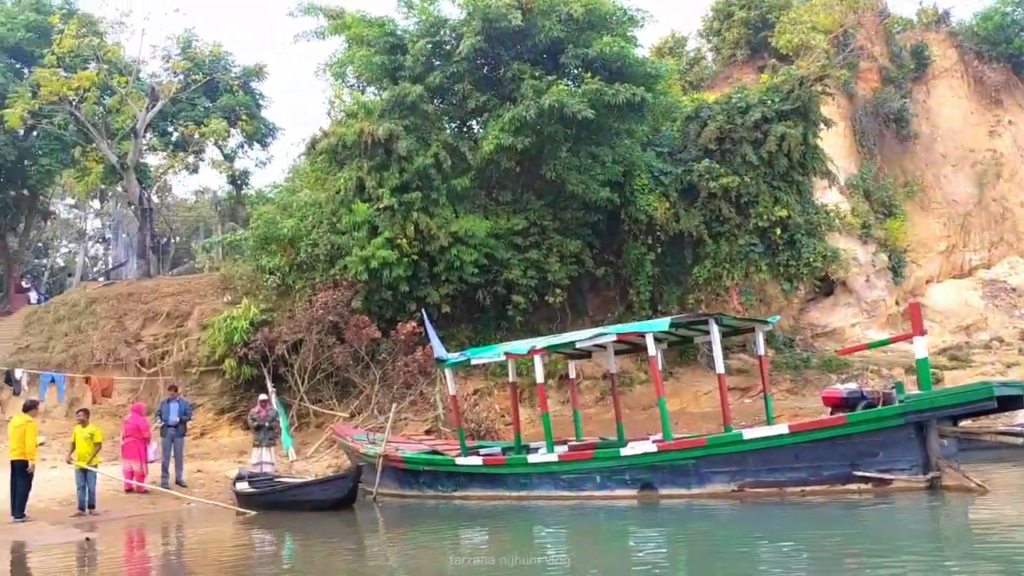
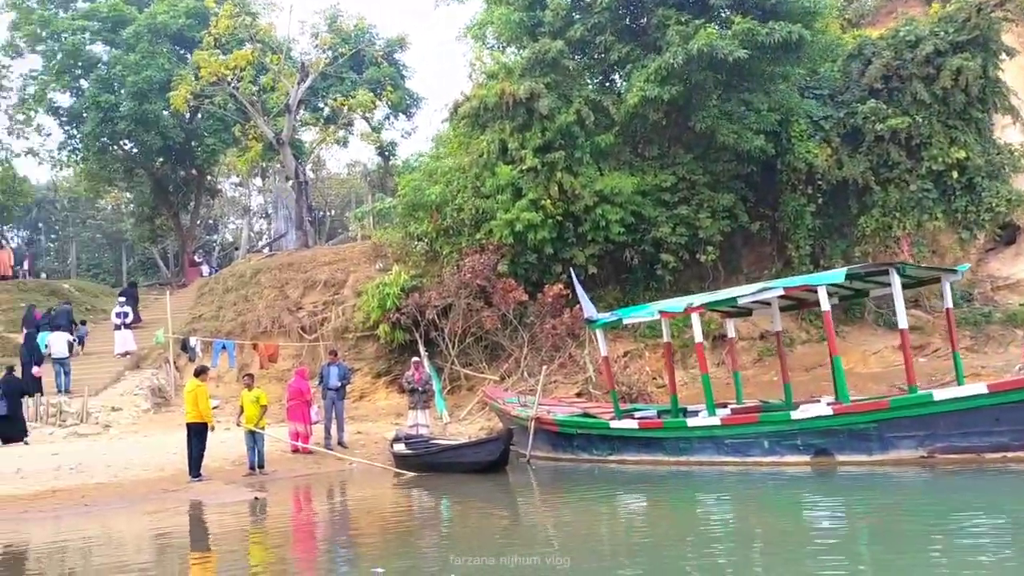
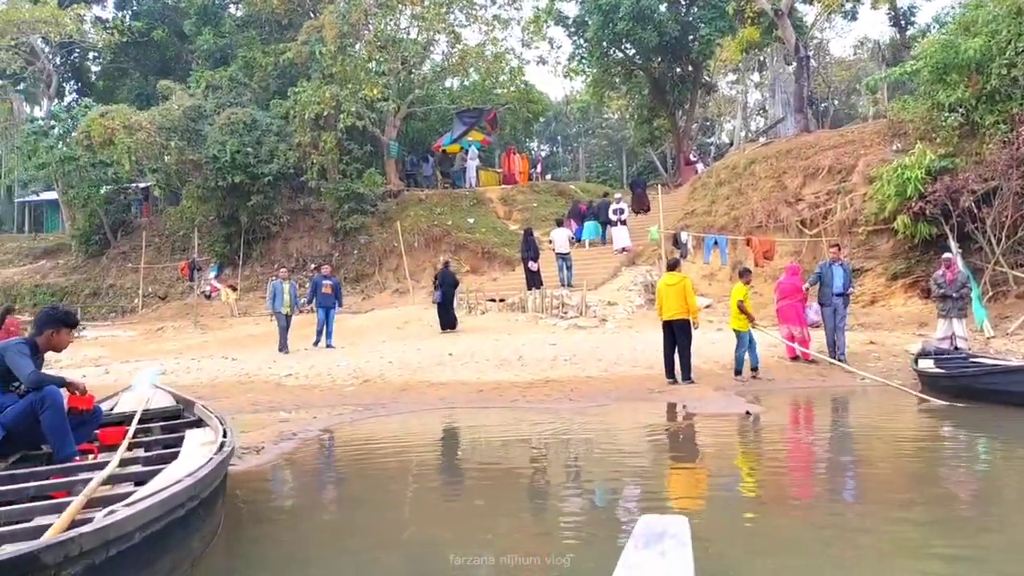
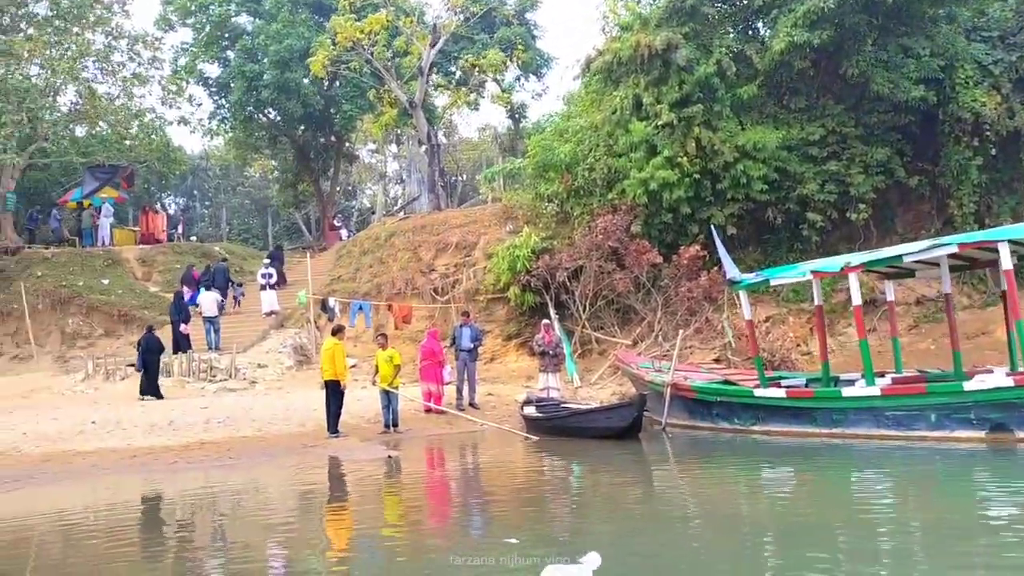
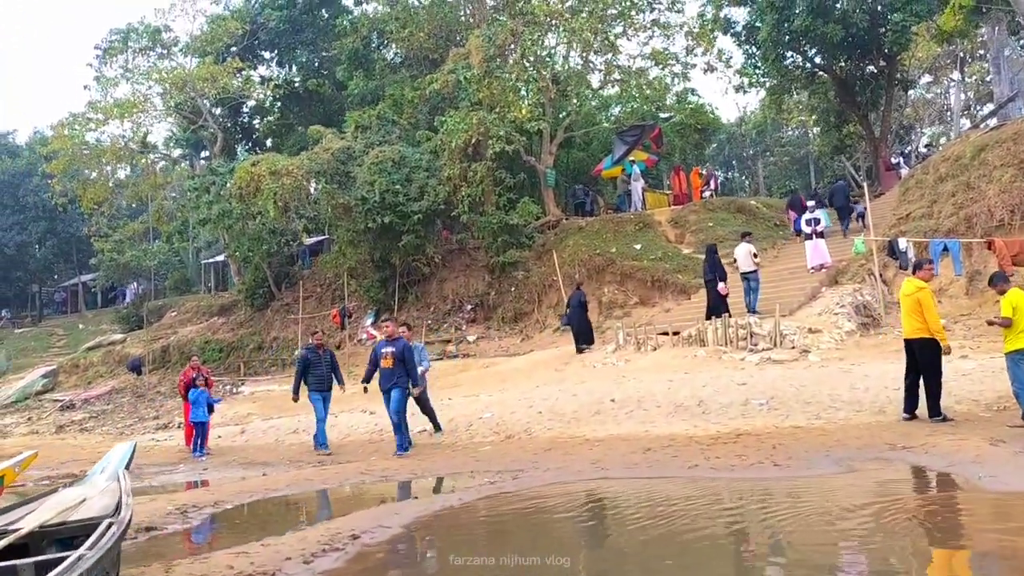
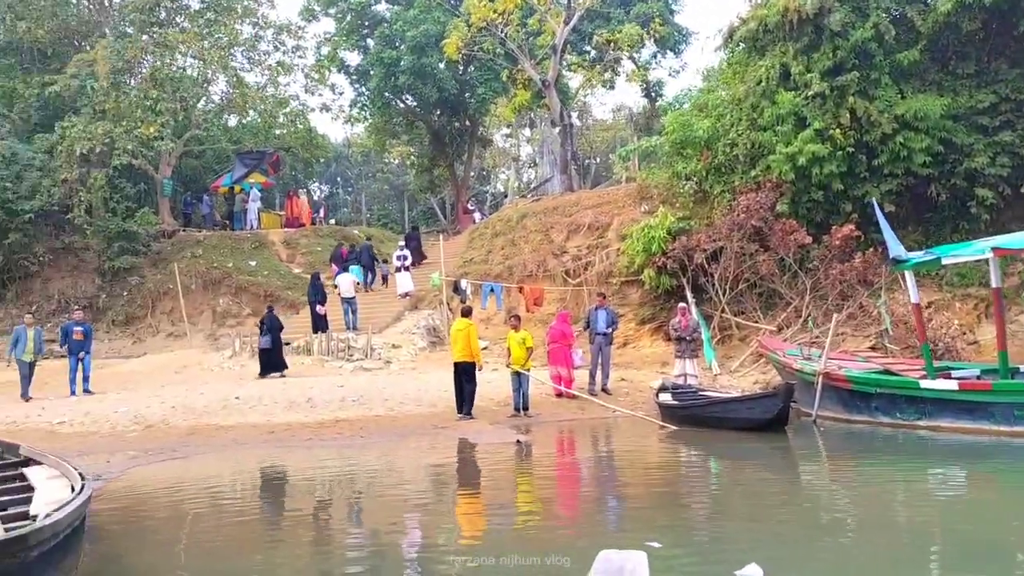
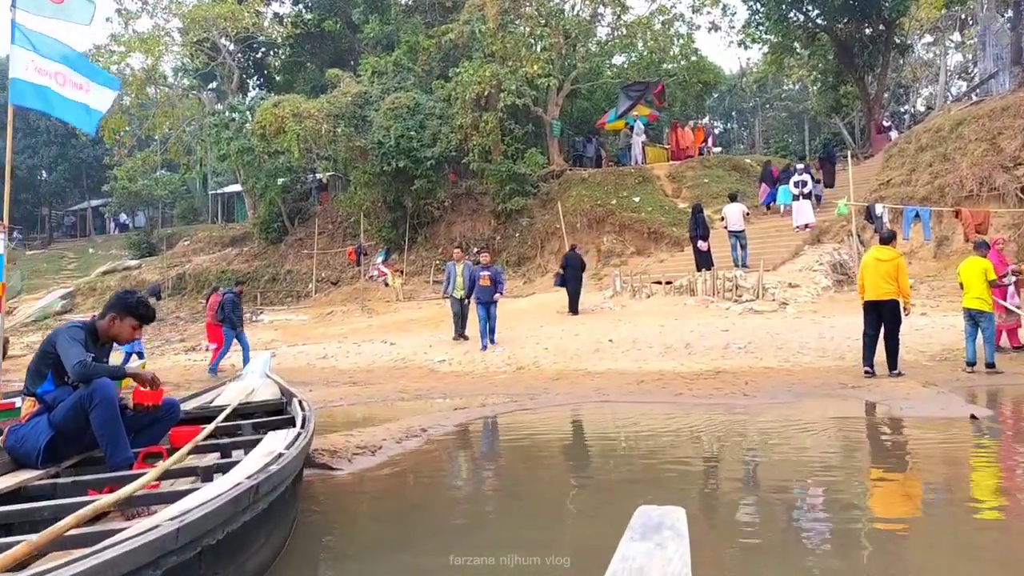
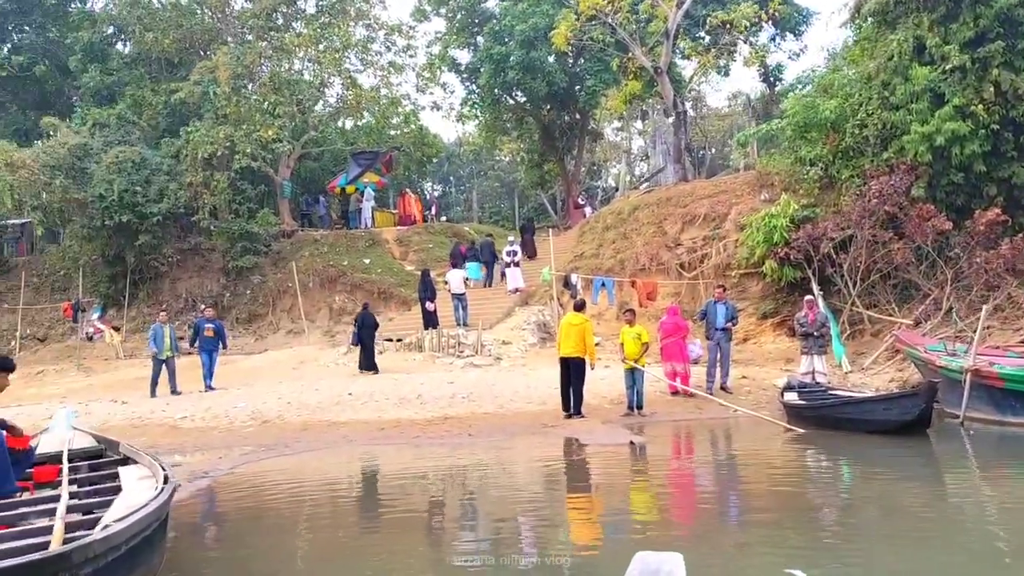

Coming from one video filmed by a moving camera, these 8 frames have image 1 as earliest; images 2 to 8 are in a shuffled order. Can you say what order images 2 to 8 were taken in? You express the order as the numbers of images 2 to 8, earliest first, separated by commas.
2, 4, 6, 8, 3, 7, 5
